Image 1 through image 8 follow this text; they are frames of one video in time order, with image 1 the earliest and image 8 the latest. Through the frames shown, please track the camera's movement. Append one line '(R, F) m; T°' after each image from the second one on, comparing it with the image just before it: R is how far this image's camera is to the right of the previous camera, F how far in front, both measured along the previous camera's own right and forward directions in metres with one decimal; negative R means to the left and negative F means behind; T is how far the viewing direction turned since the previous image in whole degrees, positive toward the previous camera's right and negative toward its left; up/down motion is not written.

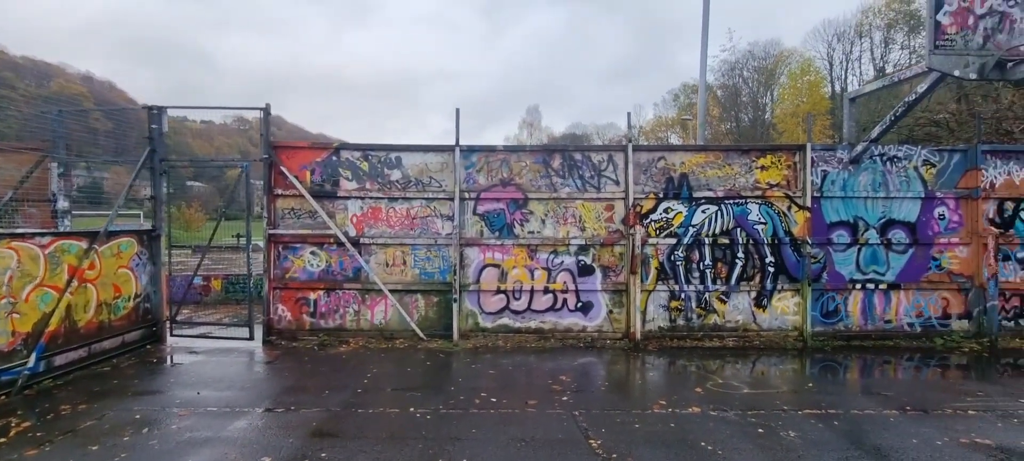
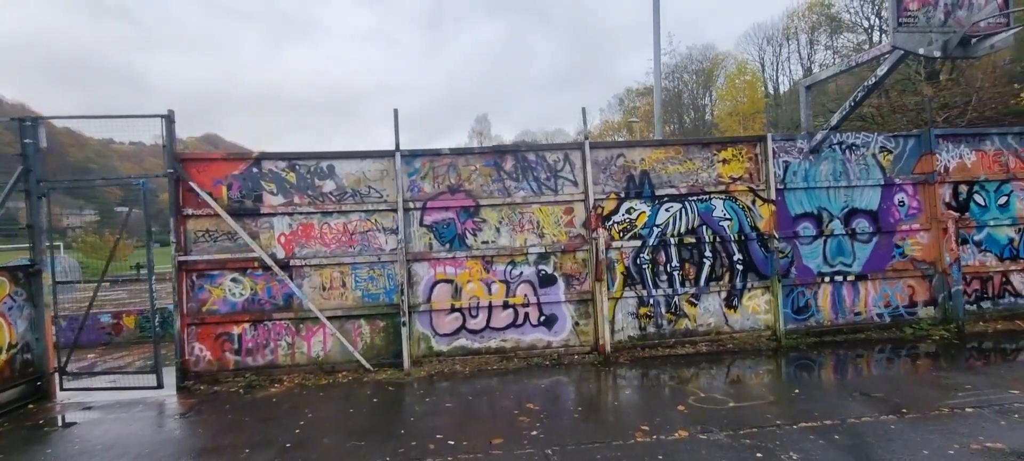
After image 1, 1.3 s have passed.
(0.0, +0.7) m; +5°
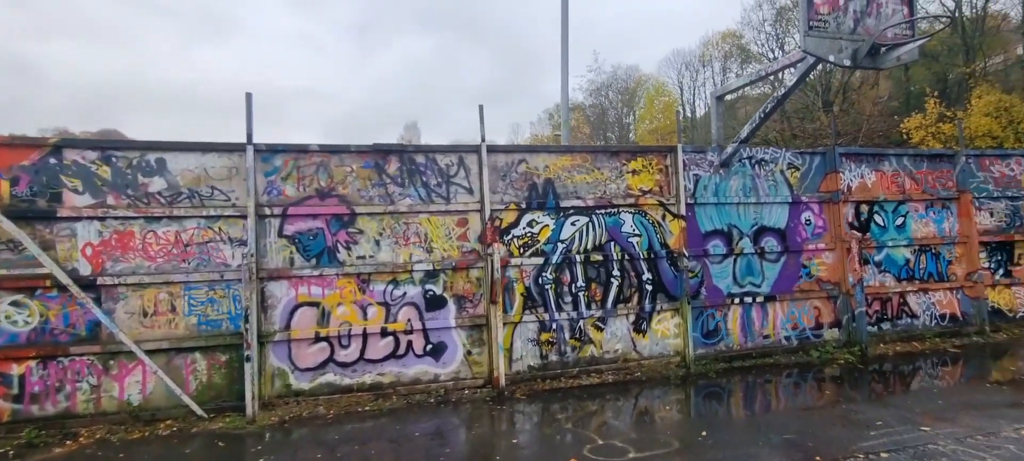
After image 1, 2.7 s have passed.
(+0.6, +0.9) m; +8°
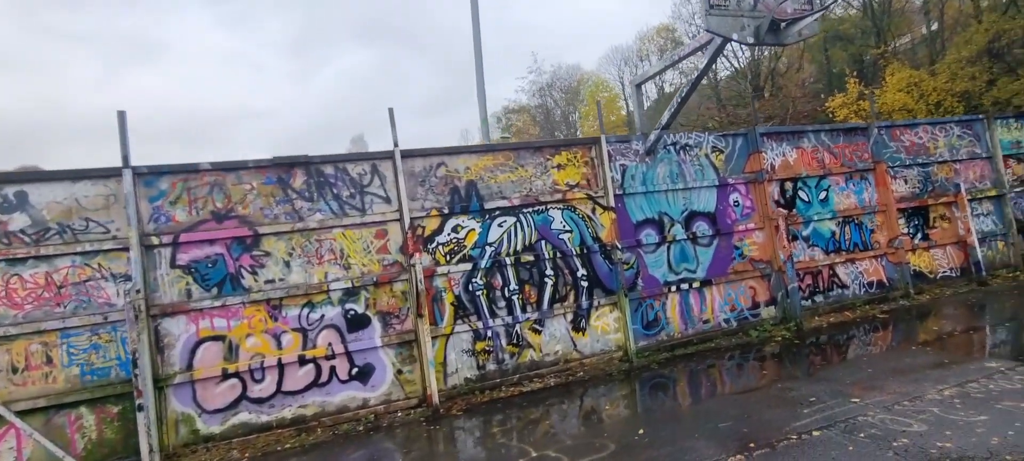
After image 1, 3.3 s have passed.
(+0.4, +0.3) m; +5°
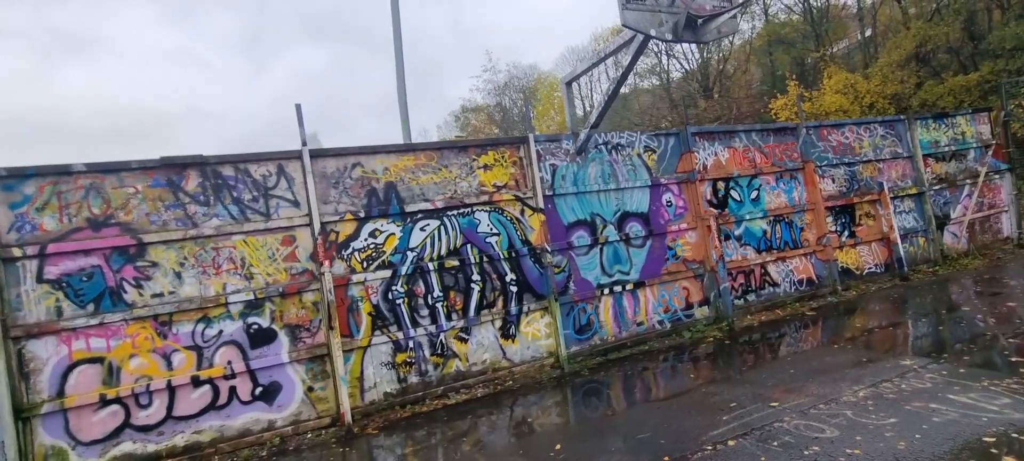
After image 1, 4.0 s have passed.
(+0.4, +0.3) m; +4°
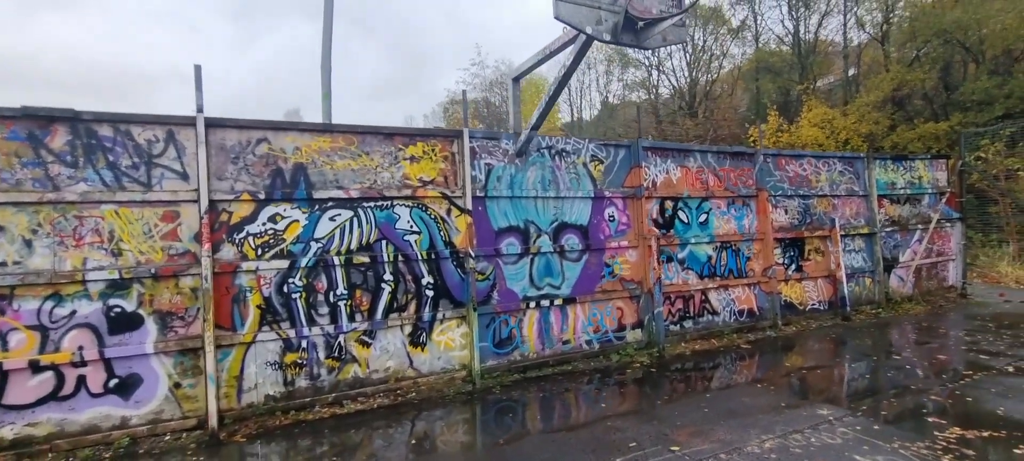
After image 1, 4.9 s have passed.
(+0.6, +0.4) m; +3°
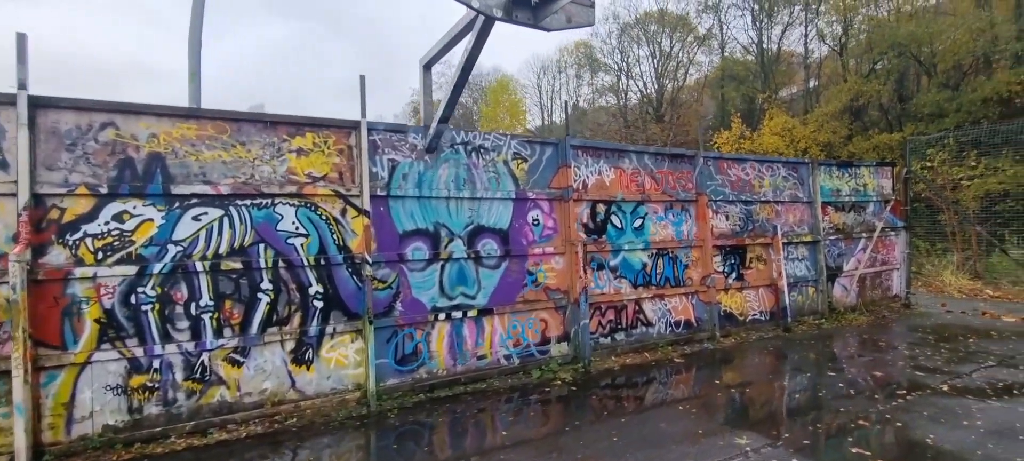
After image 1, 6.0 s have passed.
(+0.7, +0.6) m; +3°
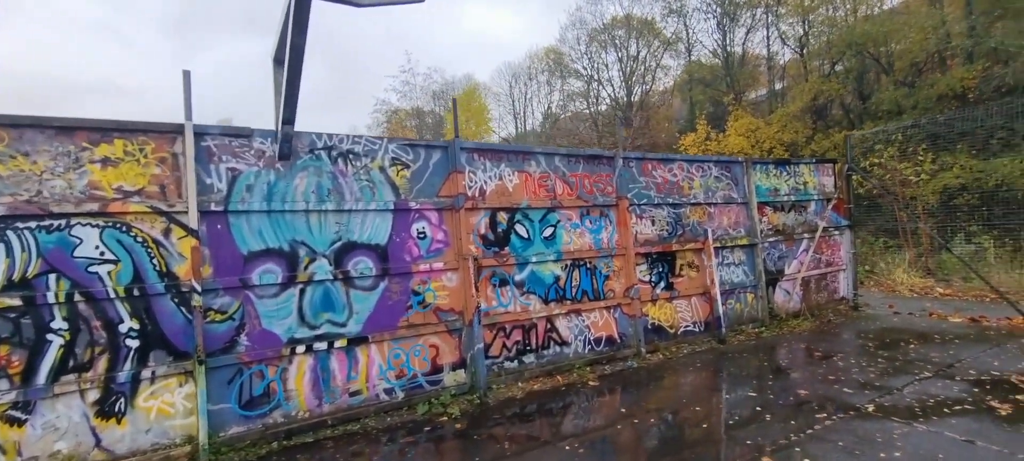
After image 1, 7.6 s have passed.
(+1.1, +0.7) m; +2°
